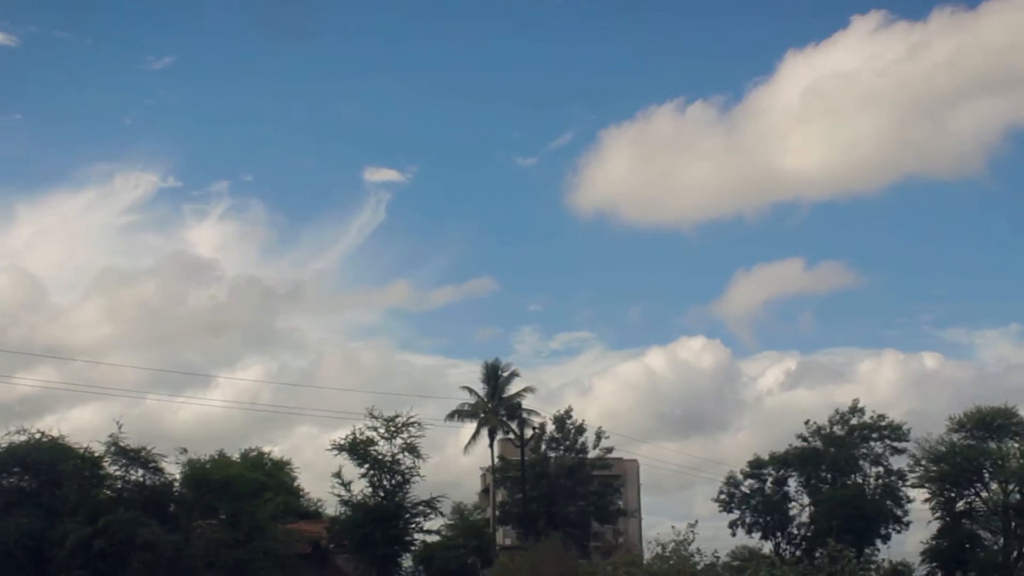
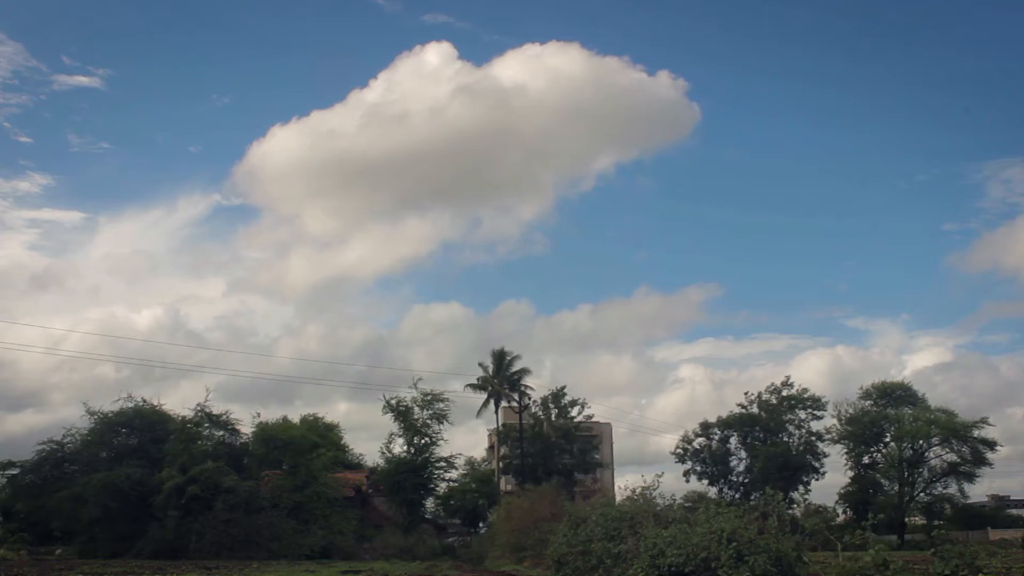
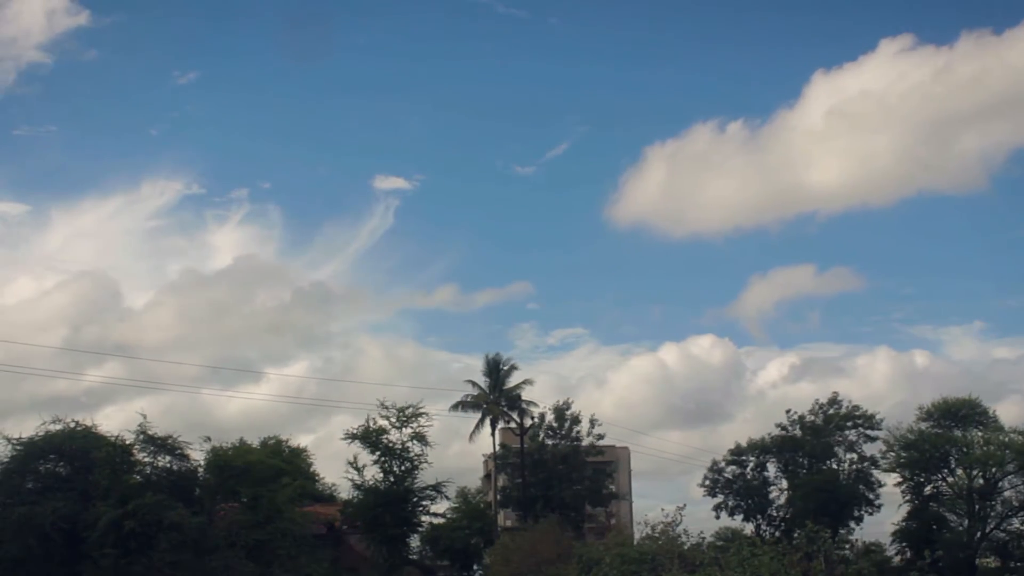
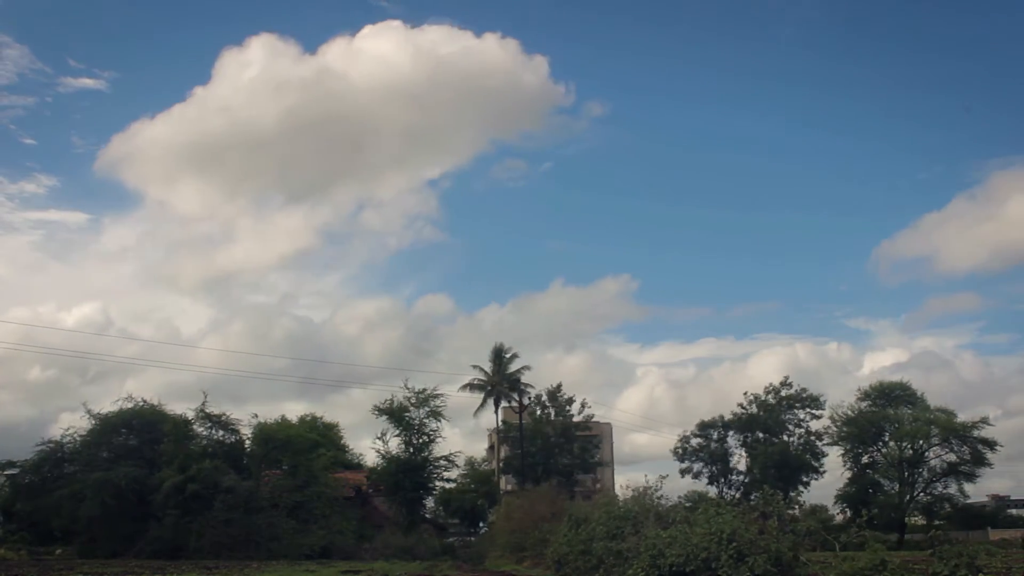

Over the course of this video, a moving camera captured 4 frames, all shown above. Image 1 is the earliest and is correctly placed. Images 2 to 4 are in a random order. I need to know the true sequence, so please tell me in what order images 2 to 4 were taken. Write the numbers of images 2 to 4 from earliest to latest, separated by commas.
3, 4, 2
